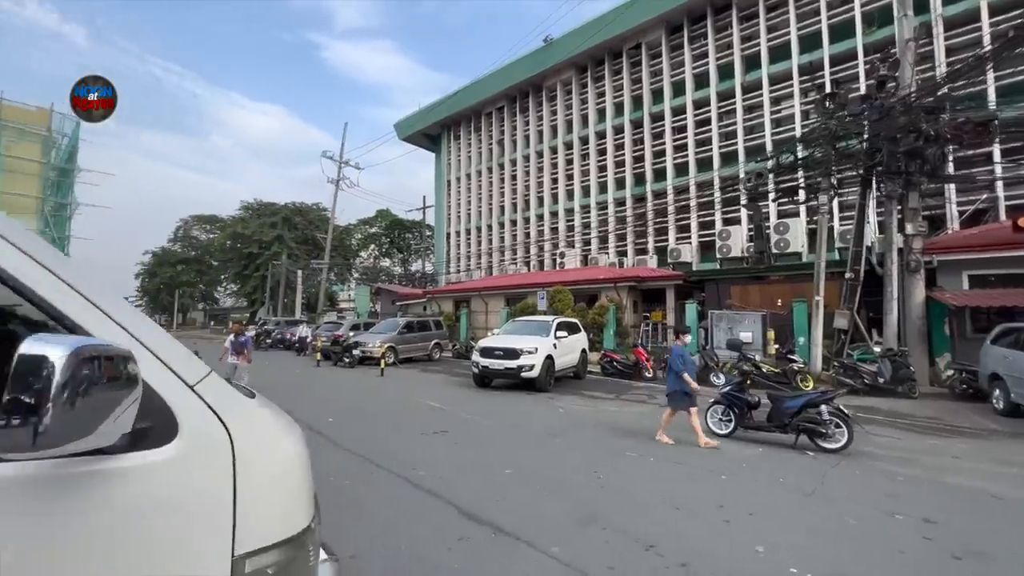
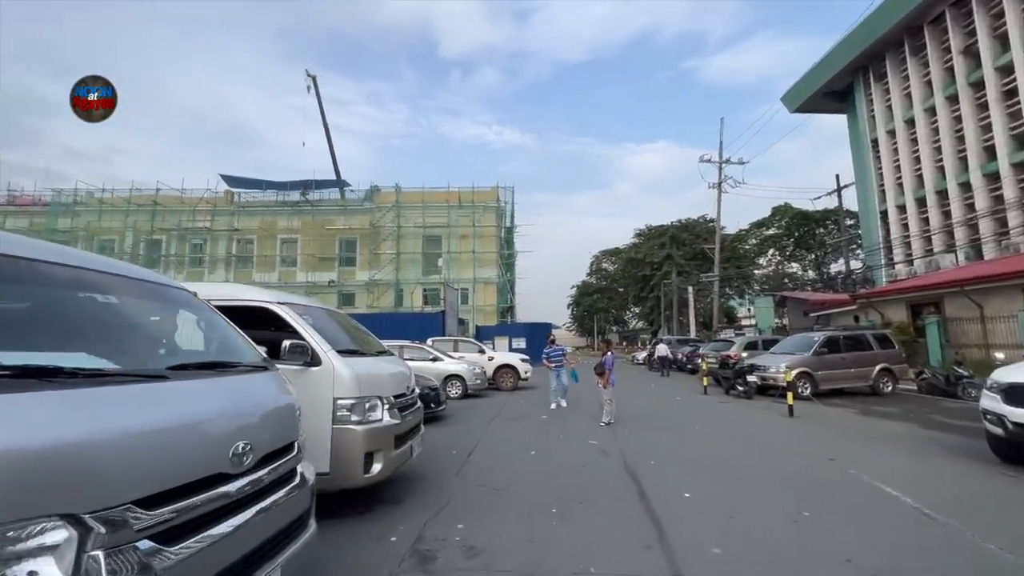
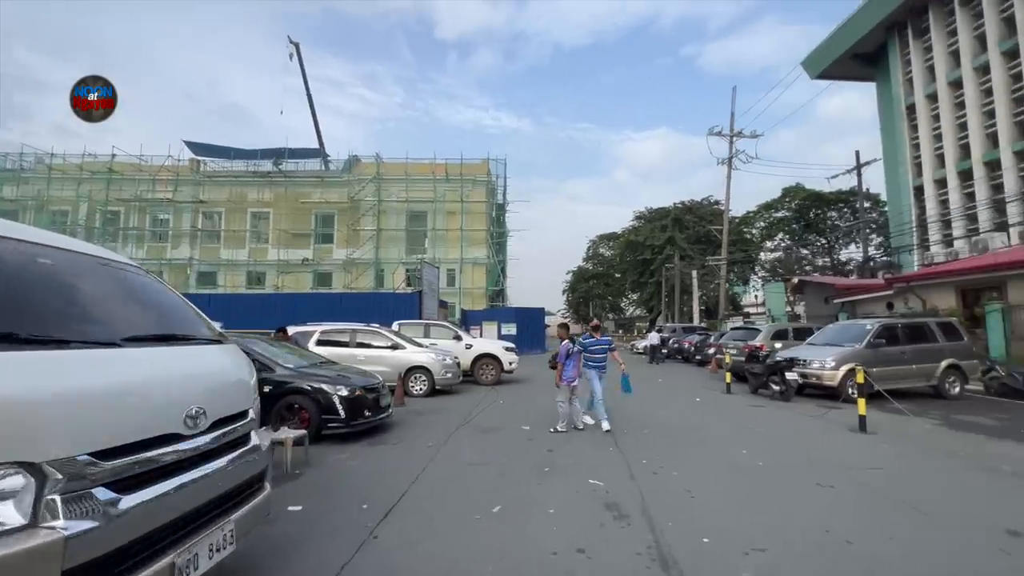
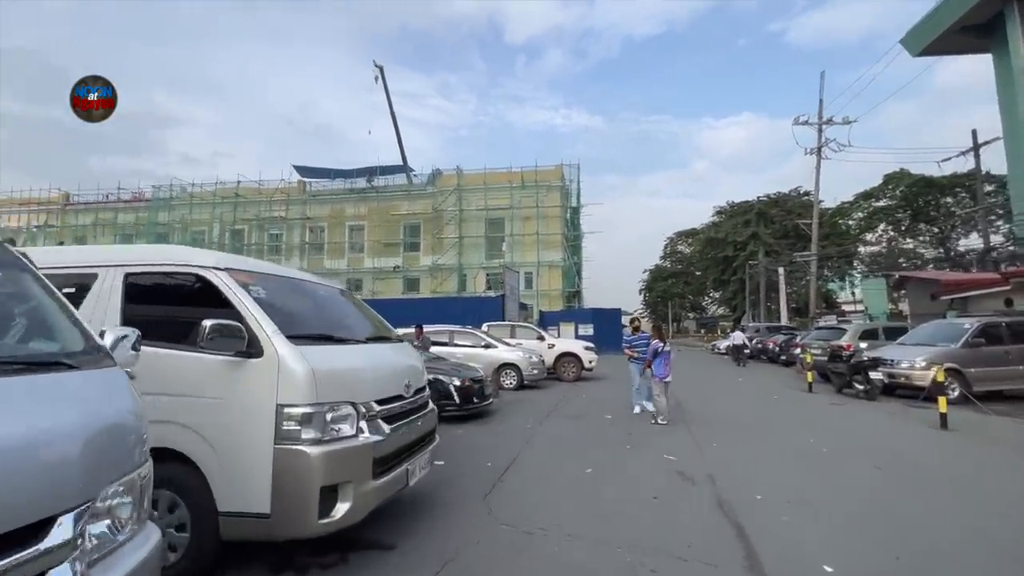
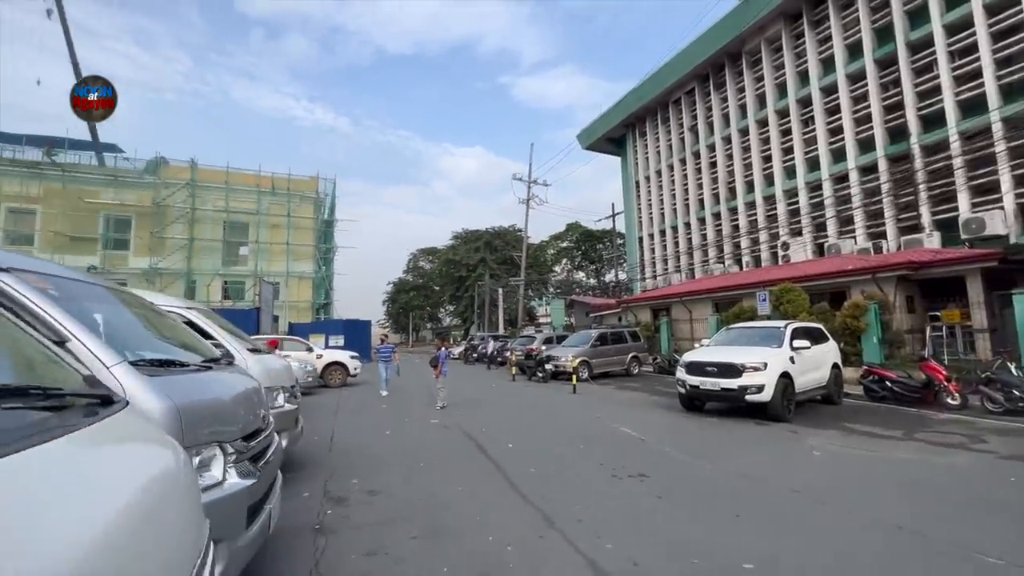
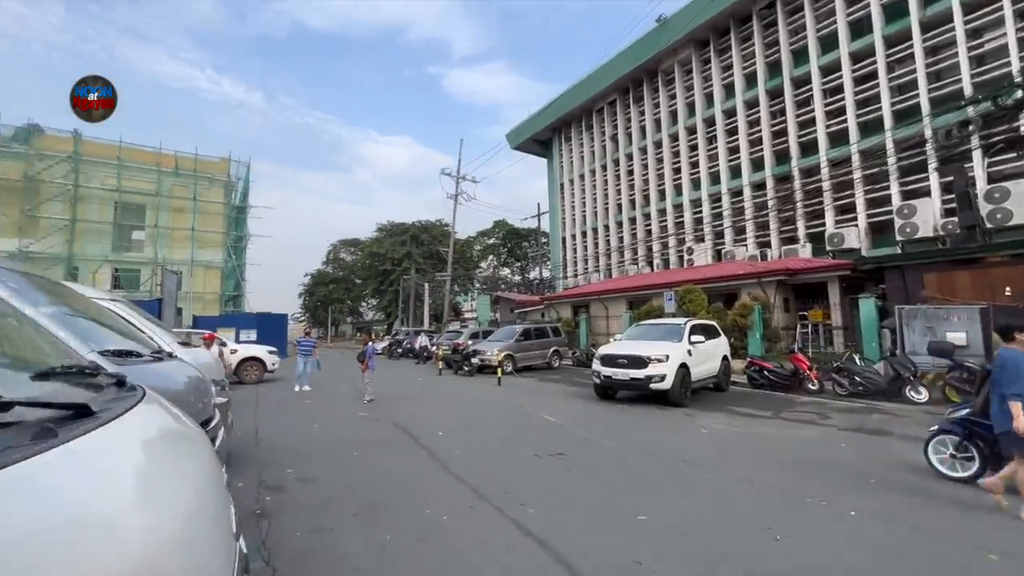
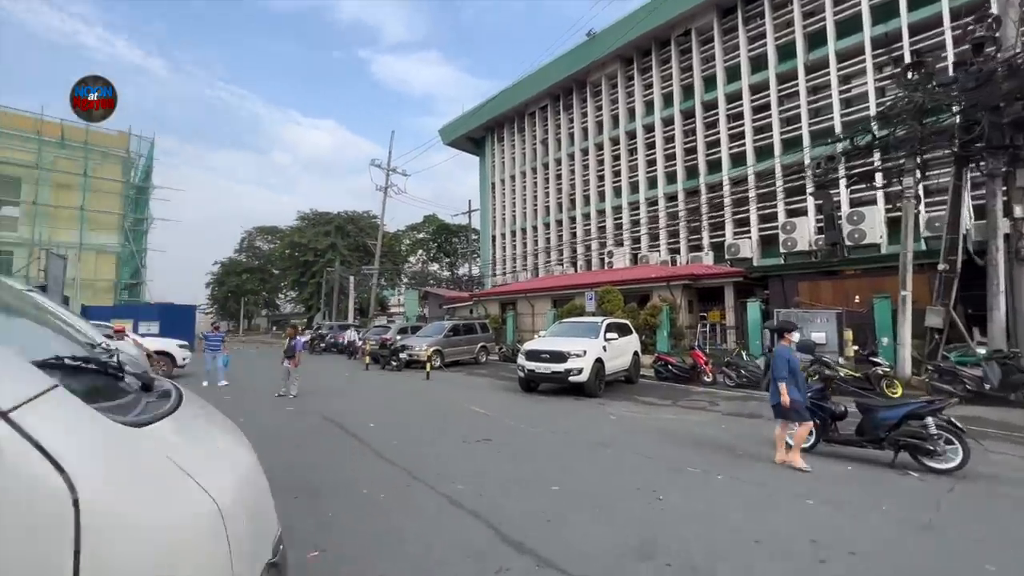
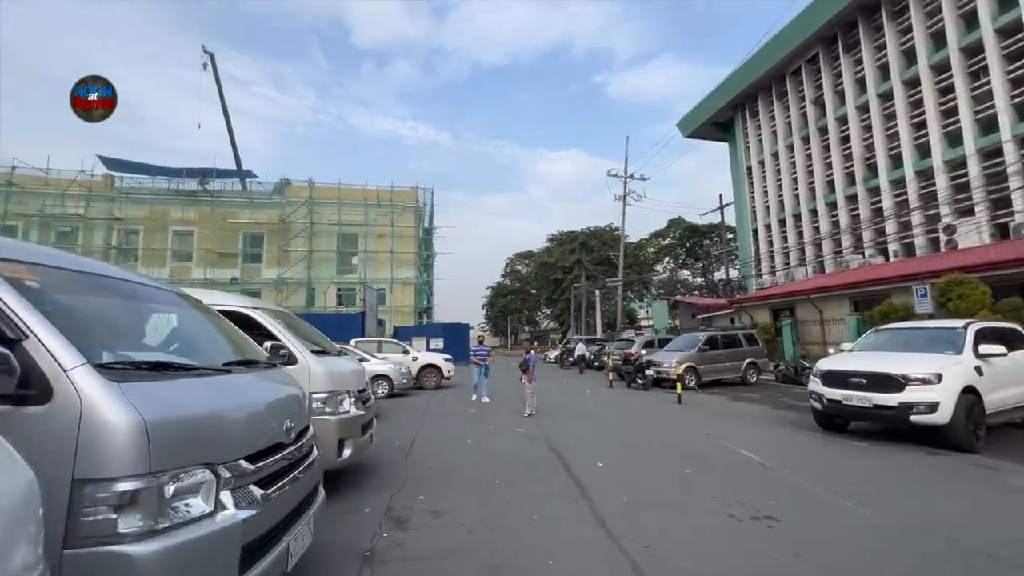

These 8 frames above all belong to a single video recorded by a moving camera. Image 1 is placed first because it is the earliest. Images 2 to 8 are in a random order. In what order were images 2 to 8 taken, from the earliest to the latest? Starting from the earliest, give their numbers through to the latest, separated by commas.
7, 6, 5, 8, 2, 4, 3
